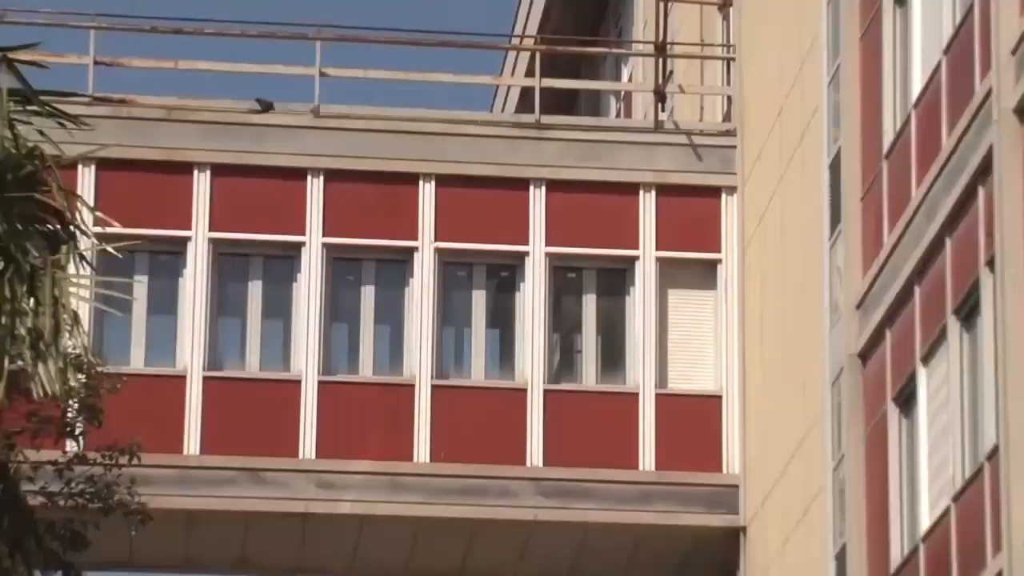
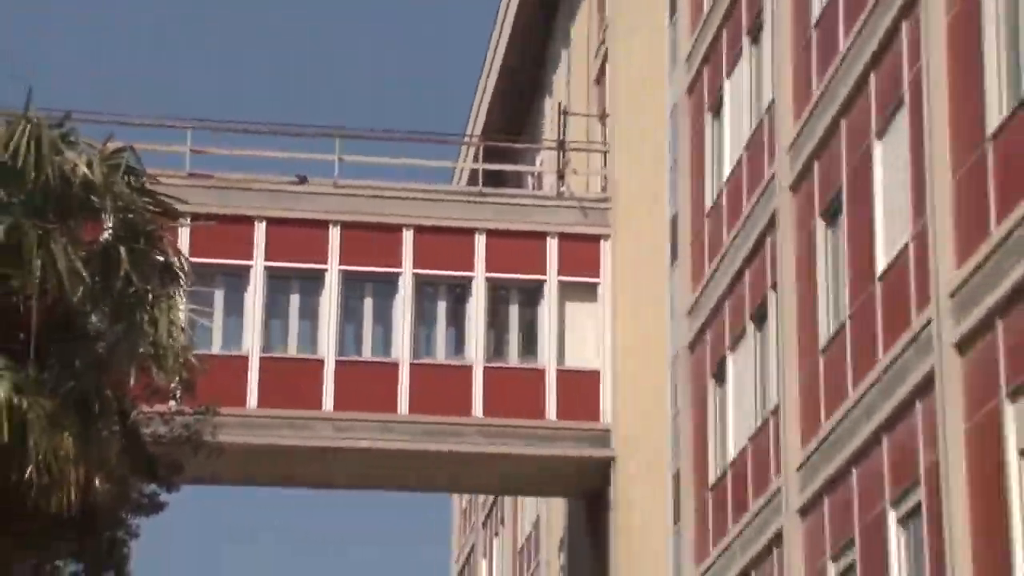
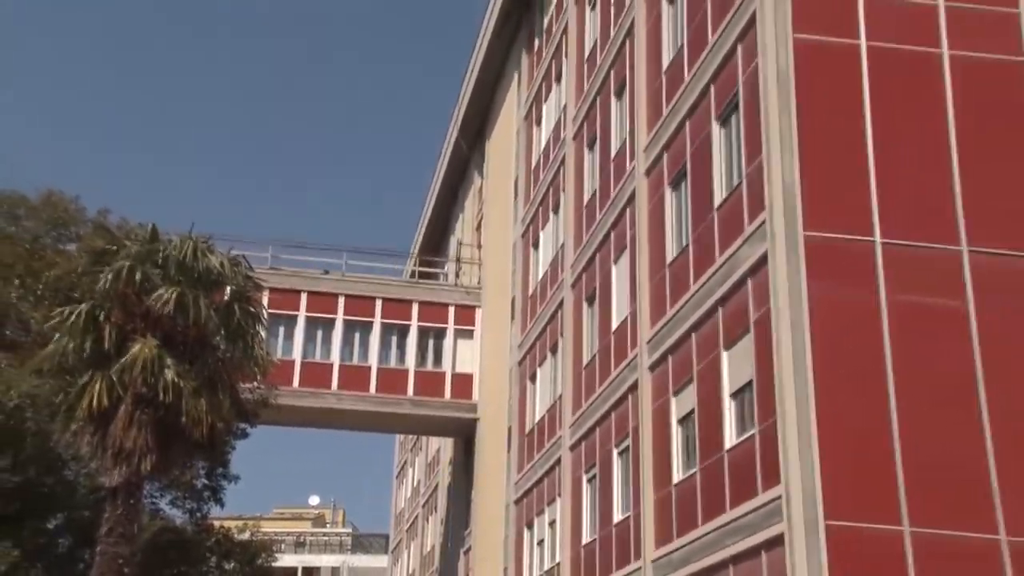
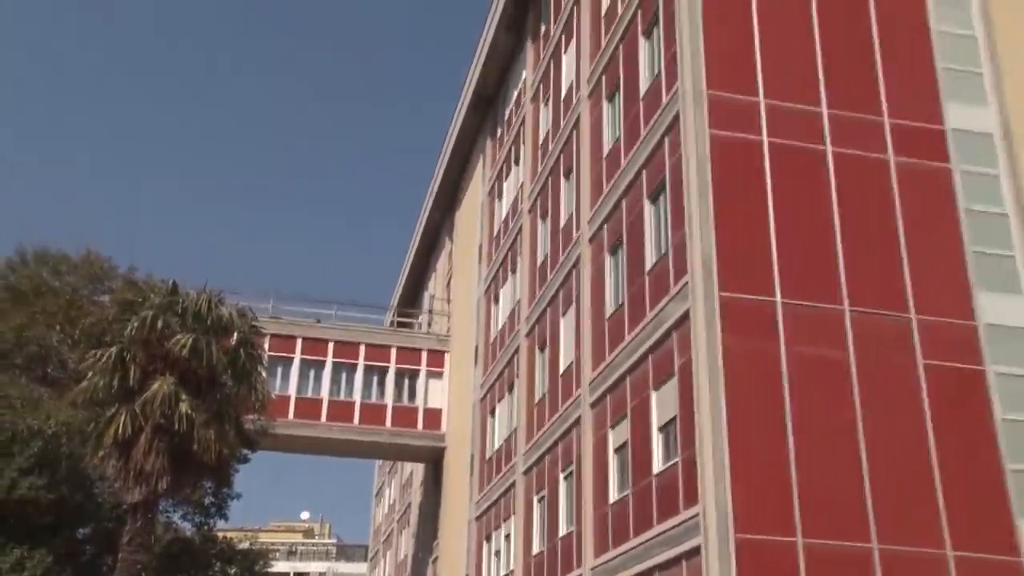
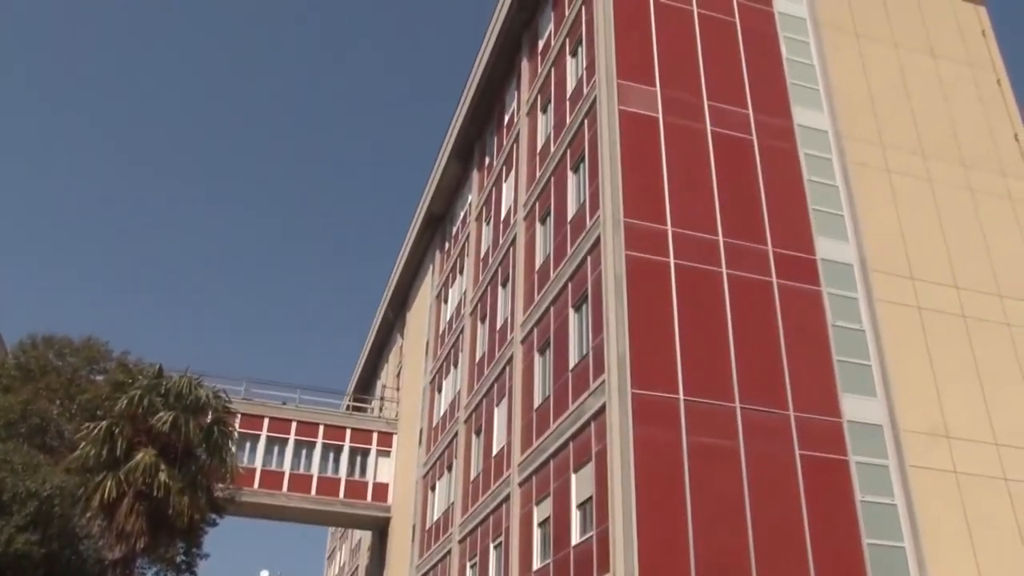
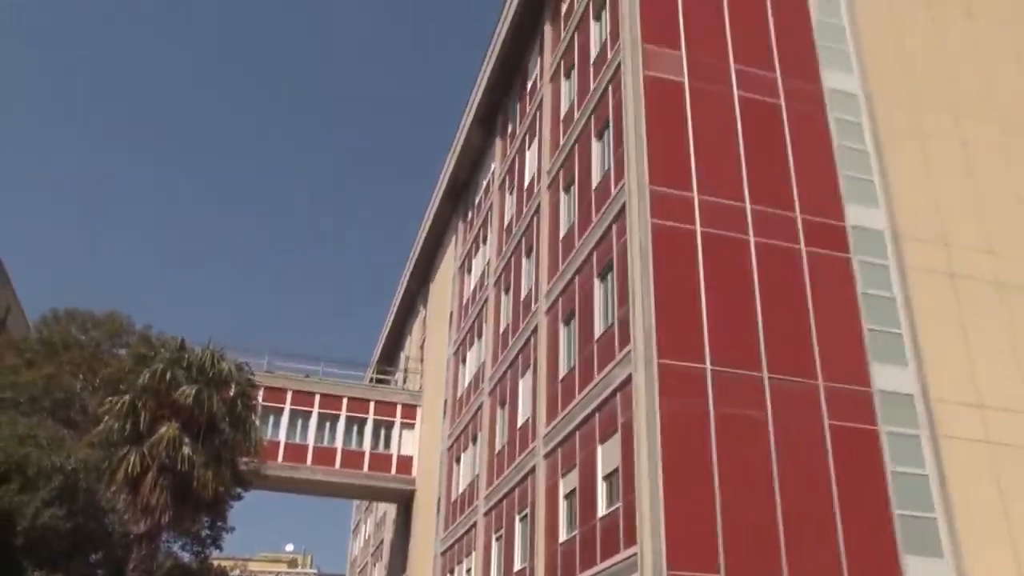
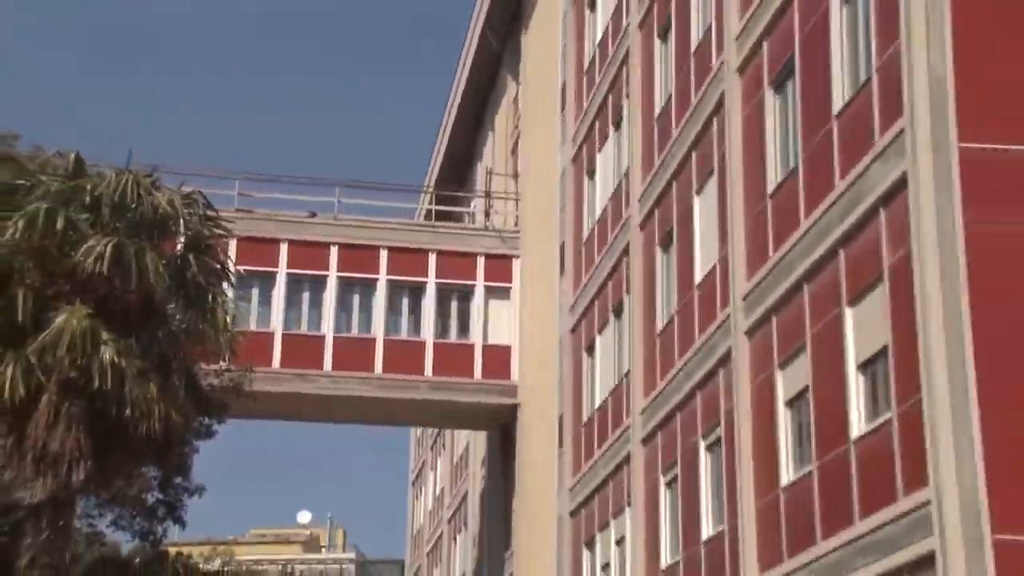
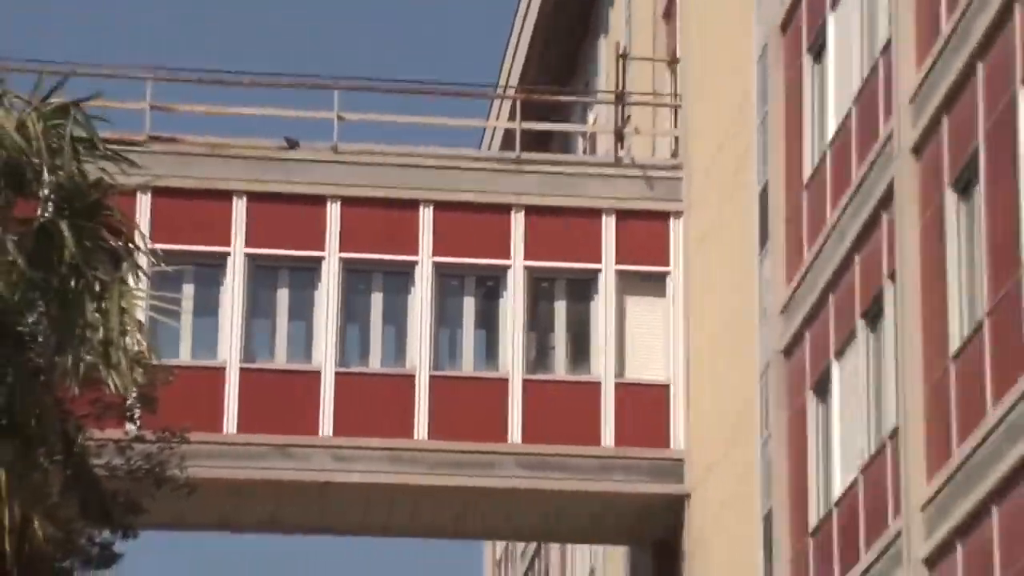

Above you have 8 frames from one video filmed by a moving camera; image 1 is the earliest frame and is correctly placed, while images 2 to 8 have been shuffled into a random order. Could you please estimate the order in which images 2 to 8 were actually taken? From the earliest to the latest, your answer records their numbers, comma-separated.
8, 2, 7, 3, 4, 6, 5
